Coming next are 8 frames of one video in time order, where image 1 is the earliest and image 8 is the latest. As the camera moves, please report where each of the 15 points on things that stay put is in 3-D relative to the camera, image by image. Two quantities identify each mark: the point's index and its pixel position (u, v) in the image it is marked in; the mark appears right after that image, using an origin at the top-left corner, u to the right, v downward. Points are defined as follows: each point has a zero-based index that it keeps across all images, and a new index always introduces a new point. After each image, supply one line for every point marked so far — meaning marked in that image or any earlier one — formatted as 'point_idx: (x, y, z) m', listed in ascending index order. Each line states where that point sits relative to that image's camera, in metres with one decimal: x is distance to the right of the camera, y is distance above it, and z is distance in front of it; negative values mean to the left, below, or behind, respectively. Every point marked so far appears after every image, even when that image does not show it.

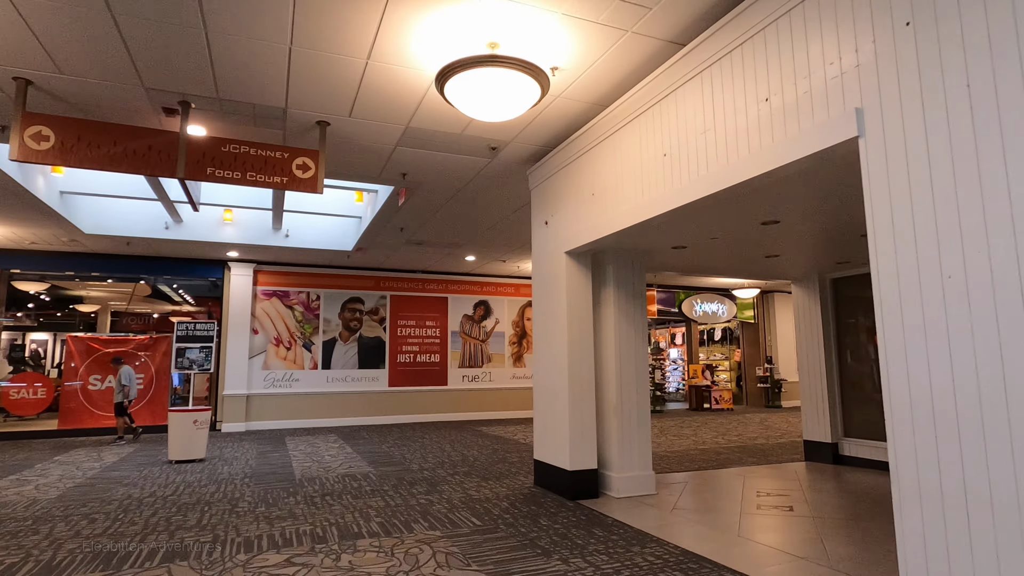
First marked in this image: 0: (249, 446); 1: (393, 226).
0: (-3.9, -2.3, +8.6) m
1: (-1.8, +0.9, +8.8) m
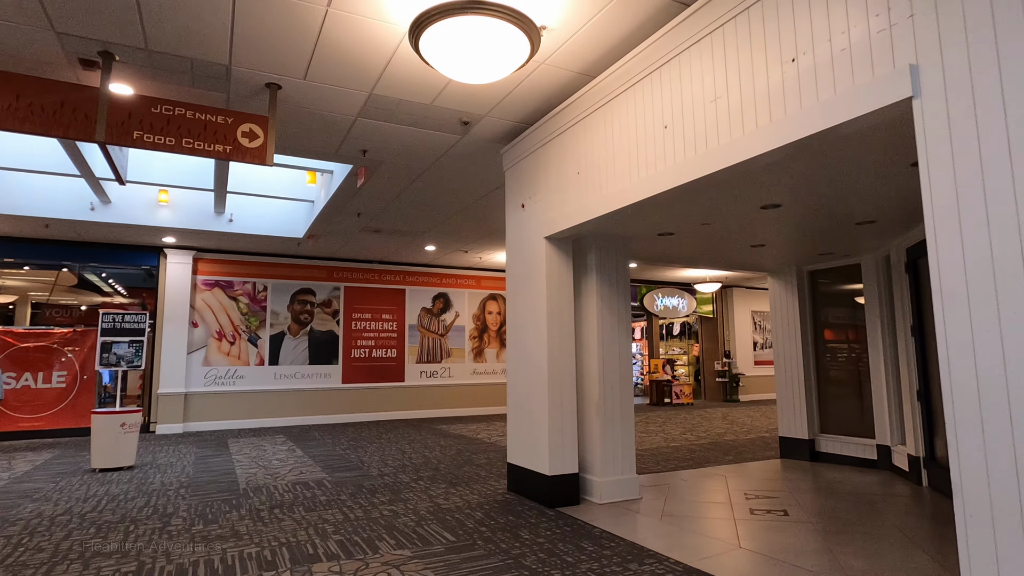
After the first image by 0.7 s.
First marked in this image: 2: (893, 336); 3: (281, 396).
0: (-4.3, -2.2, +7.8) m
1: (-2.3, +1.1, +8.1) m
2: (+3.8, -0.5, +5.8) m
3: (-4.2, -2.0, +10.7) m
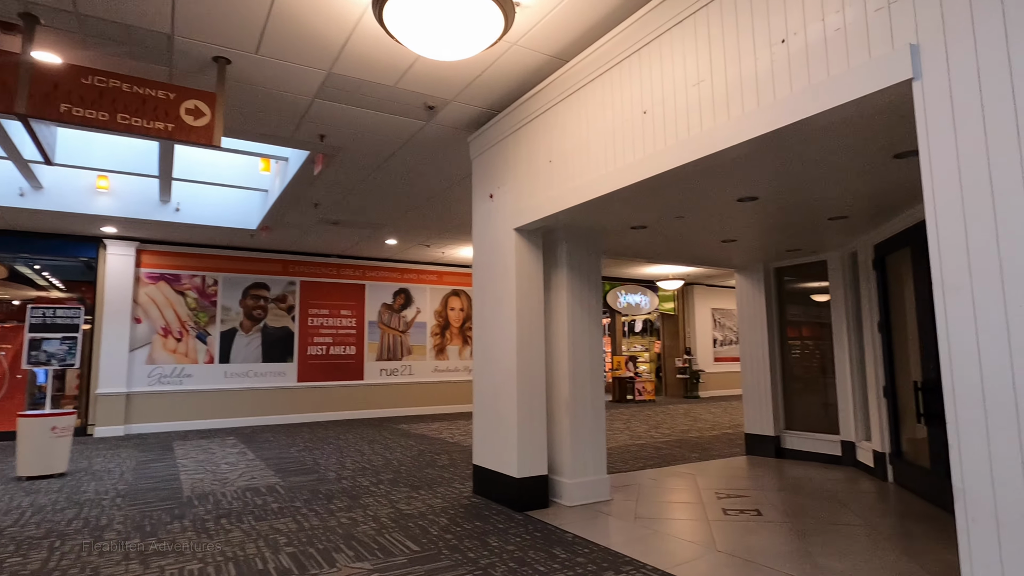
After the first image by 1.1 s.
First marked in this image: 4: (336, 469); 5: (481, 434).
0: (-4.8, -2.1, +7.3) m
1: (-2.7, +1.2, +7.7) m
2: (+3.5, -0.5, +5.8) m
3: (-4.9, -1.9, +10.2) m
4: (-1.8, -1.9, +6.0) m
5: (-0.2, -1.2, +4.8) m
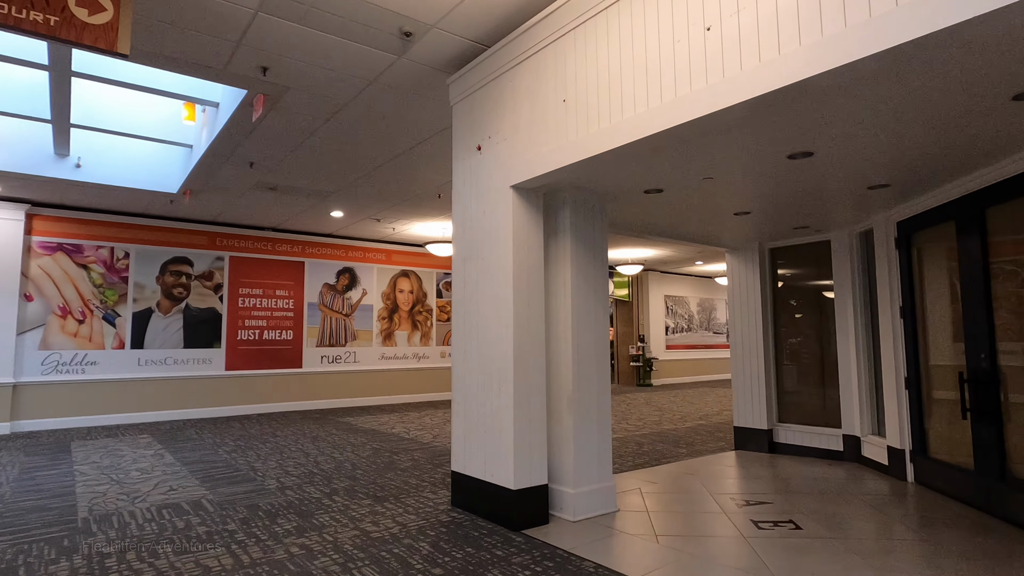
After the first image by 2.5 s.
0: (-5.1, -1.7, +5.9) m
1: (-3.1, +1.5, +6.6) m
2: (+3.3, -0.3, +5.4) m
3: (-5.5, -1.5, +8.8) m
4: (-2.0, -1.6, +5.0) m
5: (-0.3, -1.0, +3.9) m
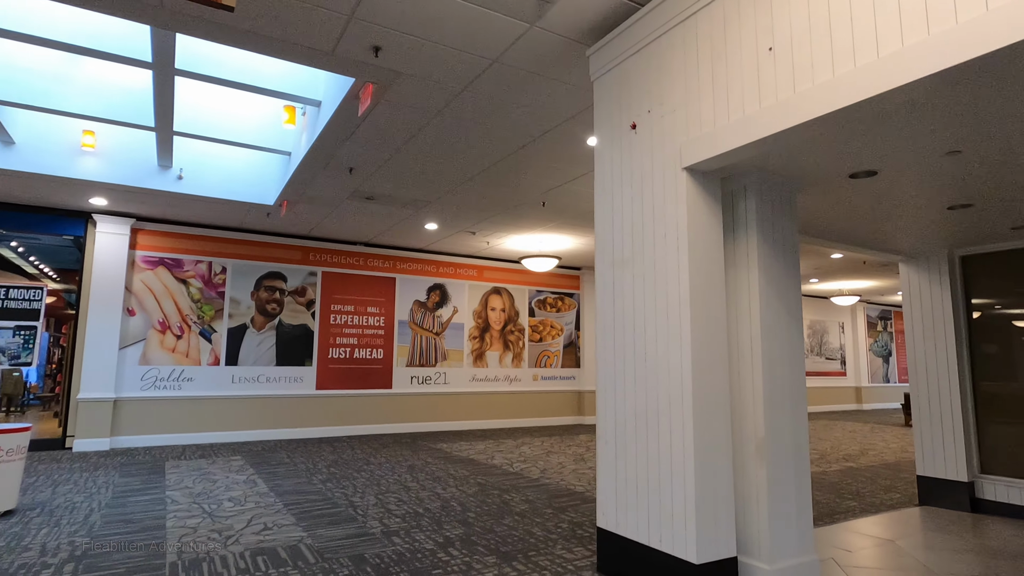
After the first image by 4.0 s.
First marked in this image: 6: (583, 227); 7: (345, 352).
0: (-4.0, -1.9, +5.7) m
1: (-1.8, +1.3, +6.1) m
2: (+4.3, -0.4, +4.2) m
3: (-4.0, -1.7, +8.6) m
4: (-1.0, -1.7, +4.3) m
5: (+0.6, -1.0, +3.1) m
6: (+1.1, +0.9, +8.8) m
7: (-2.7, -1.0, +9.5) m
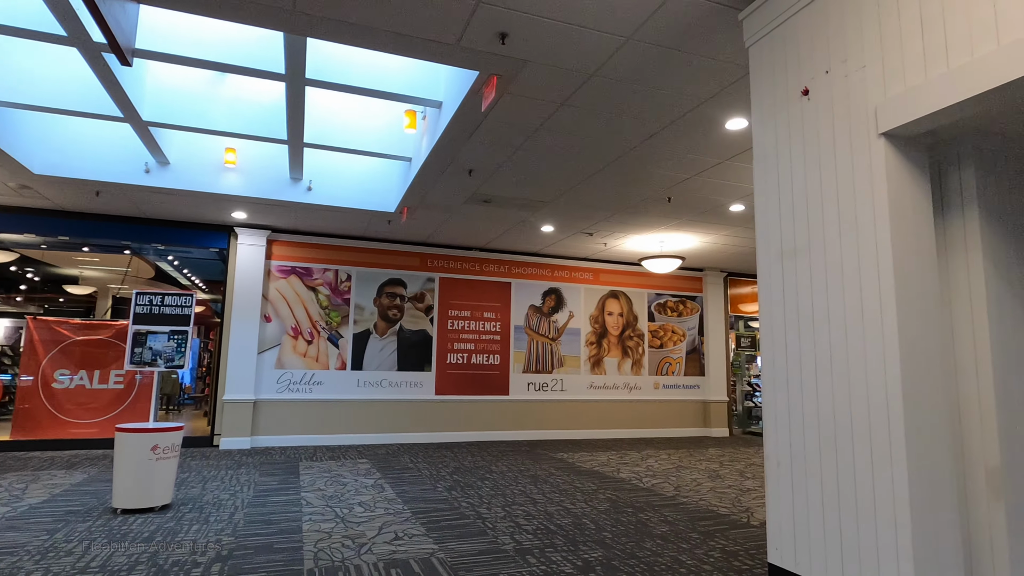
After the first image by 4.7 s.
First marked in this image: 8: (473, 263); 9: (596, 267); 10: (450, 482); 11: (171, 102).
0: (-2.7, -1.9, +5.9) m
1: (-0.6, +1.3, +6.1) m
2: (+5.2, -0.3, +3.0) m
3: (-2.2, -1.8, +8.8) m
4: (0.0, -1.7, +4.1) m
5: (+1.3, -1.0, +2.6) m
6: (+2.8, +0.9, +8.2) m
7: (-0.8, -1.1, +9.5) m
8: (-0.7, +0.4, +9.8) m
9: (+1.5, +0.4, +10.6) m
10: (-0.6, -2.0, +5.9) m
11: (-3.4, +1.8, +5.8) m
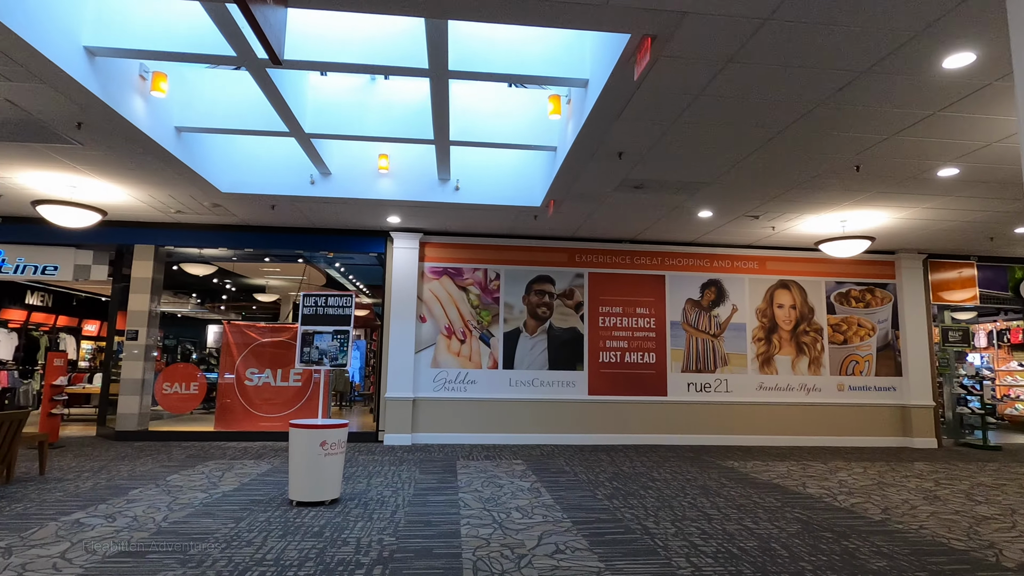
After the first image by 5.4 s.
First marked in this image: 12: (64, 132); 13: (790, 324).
0: (-1.1, -1.9, +6.0) m
1: (+0.9, +1.3, +5.6) m
2: (+5.8, -0.1, +1.3) m
3: (+0.1, -1.8, +8.7) m
4: (+1.1, -1.6, +3.6) m
5: (+1.9, -0.9, +1.8) m
6: (+4.7, +1.1, +6.8) m
7: (+1.6, -1.1, +9.0) m
8: (+1.8, +0.5, +9.2) m
9: (+4.1, +0.5, +9.5) m
10: (+0.9, -1.9, +5.5) m
11: (-1.9, +1.8, +6.0) m
12: (-4.1, +1.4, +5.4) m
13: (+4.5, -0.6, +9.4) m
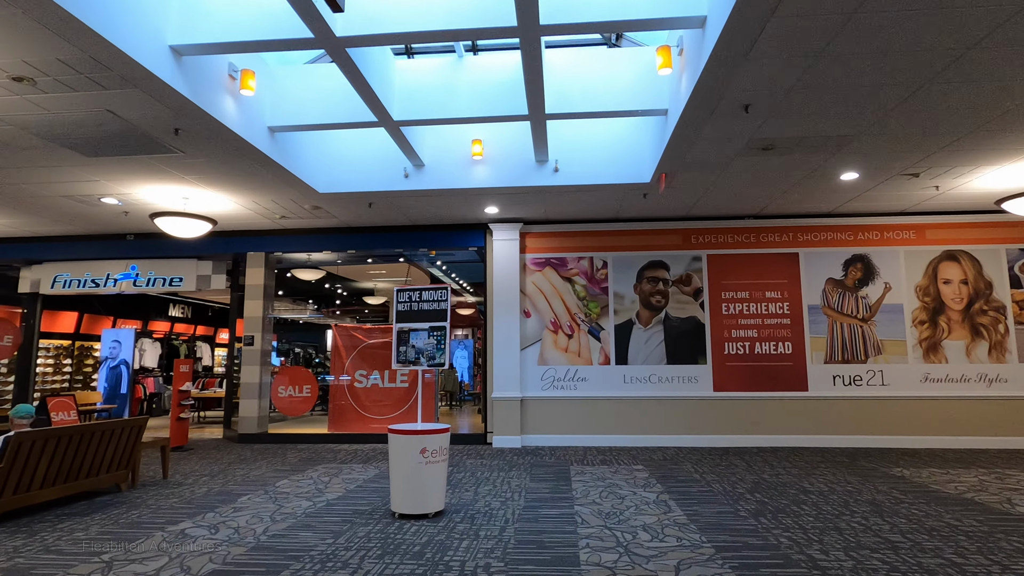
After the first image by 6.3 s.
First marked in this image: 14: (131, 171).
0: (+0.1, -1.8, +5.5) m
1: (+1.8, +1.5, +4.8) m
2: (+5.8, +0.3, -0.4) m
3: (+1.7, -1.6, +8.0) m
4: (+1.7, -1.5, +2.7) m
5: (+2.2, -0.7, +0.9) m
6: (+5.7, +1.5, +5.3) m
7: (+3.2, -0.8, +8.0) m
8: (+3.3, +0.8, +8.2) m
9: (+5.6, +0.9, +8.0) m
10: (+1.9, -1.7, +4.6) m
11: (-0.9, +1.9, +5.7) m
12: (-3.2, +1.4, +5.4) m
13: (+6.0, -0.2, +7.8) m
14: (-4.1, +1.3, +6.3) m
